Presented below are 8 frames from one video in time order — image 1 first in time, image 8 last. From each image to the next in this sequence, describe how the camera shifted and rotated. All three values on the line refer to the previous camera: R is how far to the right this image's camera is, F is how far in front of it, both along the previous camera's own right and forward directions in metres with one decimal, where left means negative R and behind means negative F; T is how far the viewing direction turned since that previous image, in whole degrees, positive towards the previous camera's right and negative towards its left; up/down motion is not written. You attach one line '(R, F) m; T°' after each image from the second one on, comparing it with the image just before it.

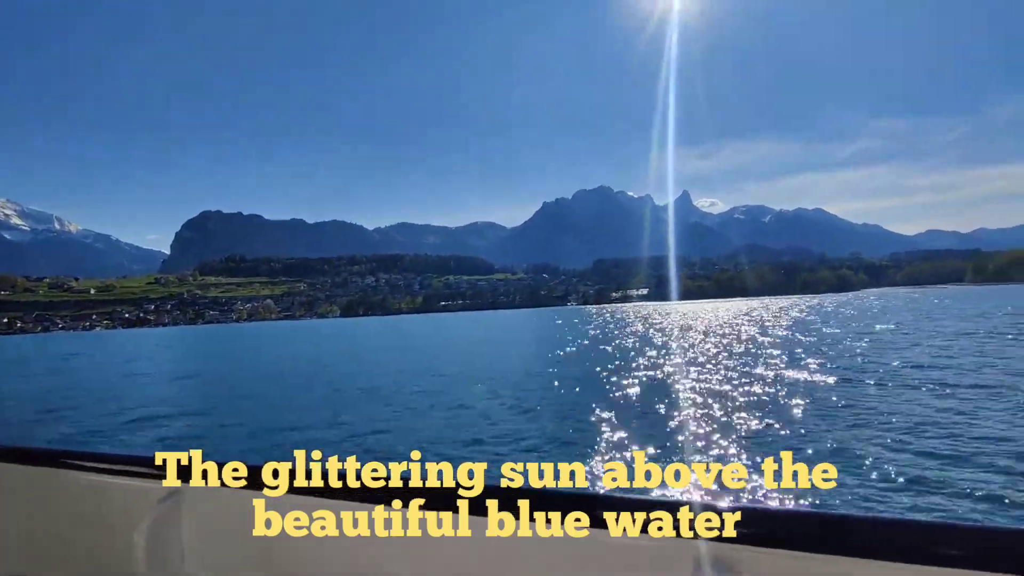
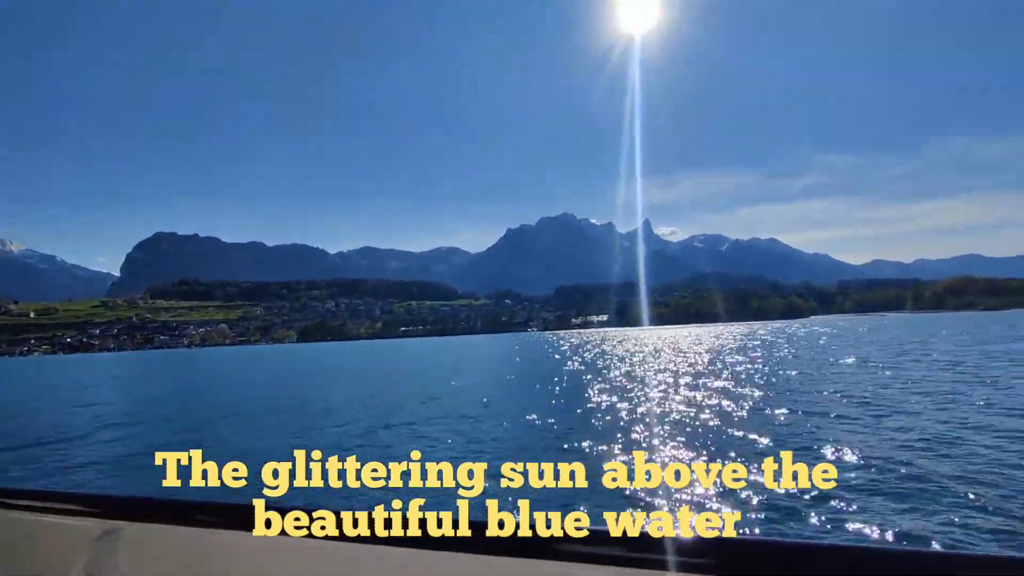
(+0.1, +0.4) m; +3°
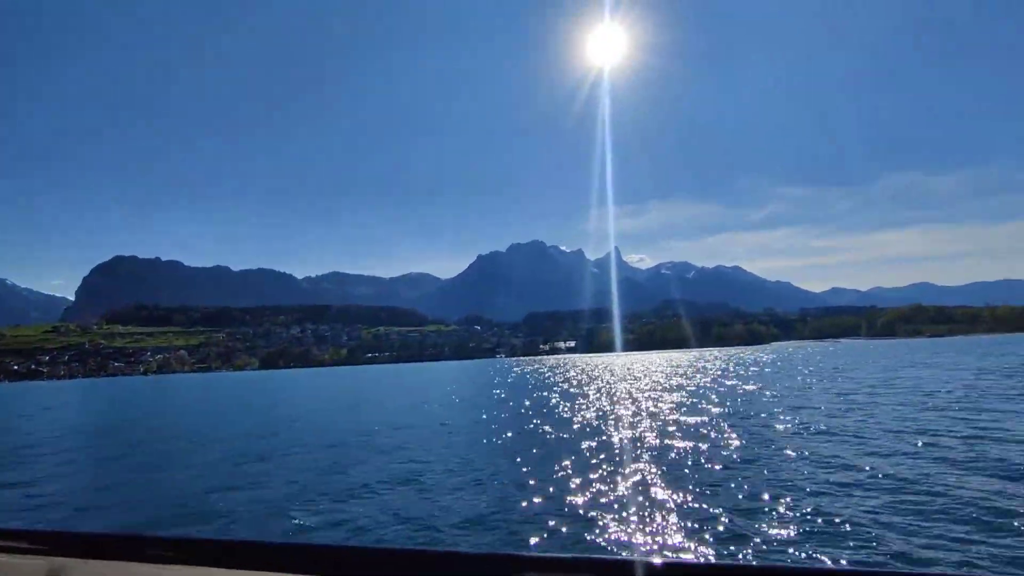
(+0.1, +0.5) m; +2°
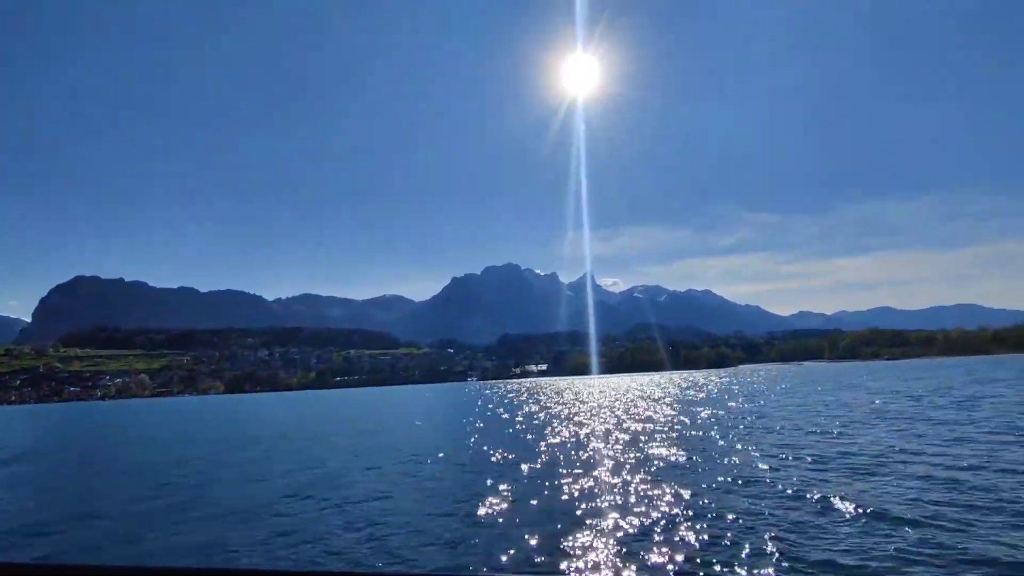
(+0.1, +0.6) m; +2°
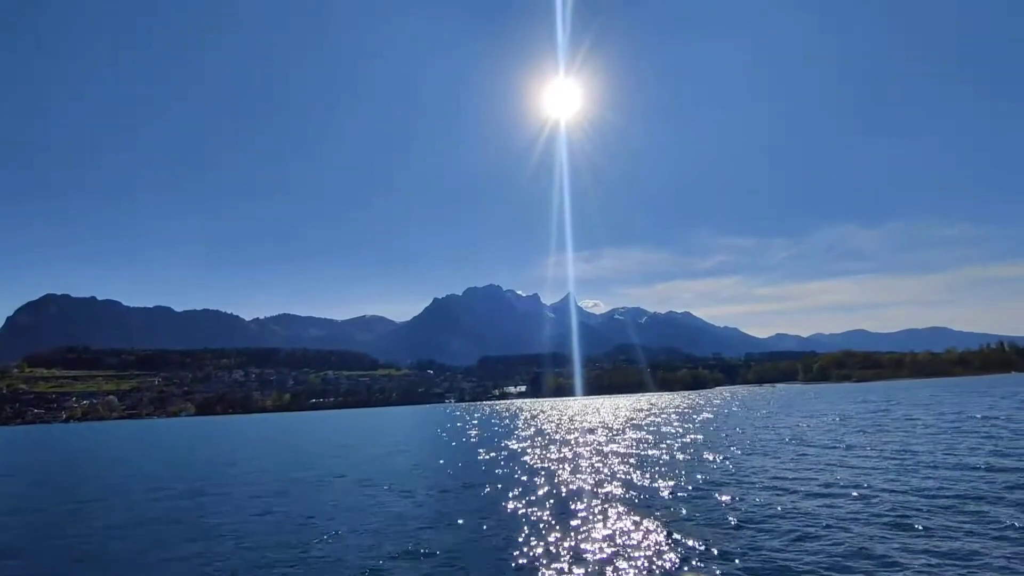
(+0.1, +0.4) m; +1°
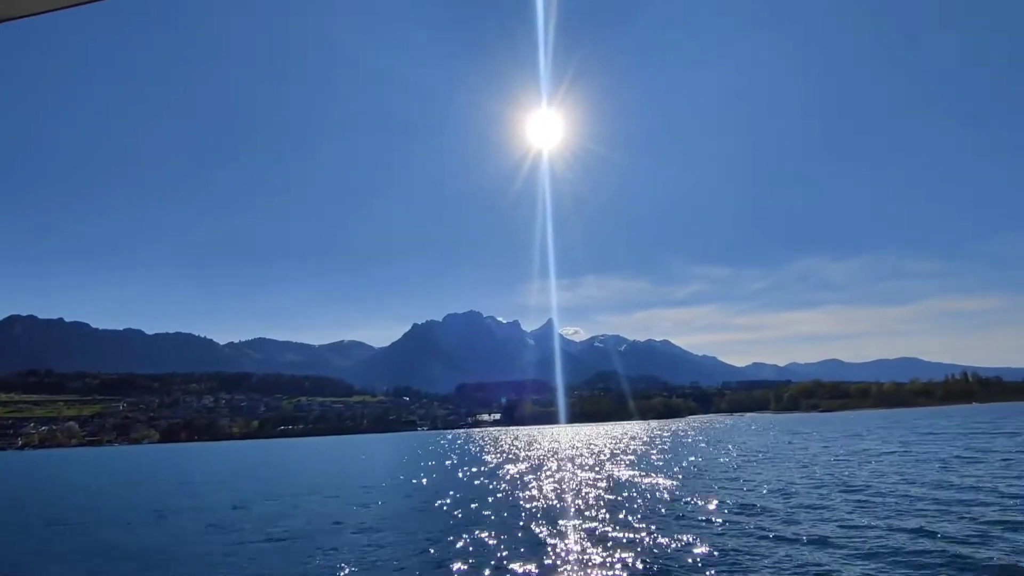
(+0.3, +0.4) m; +1°
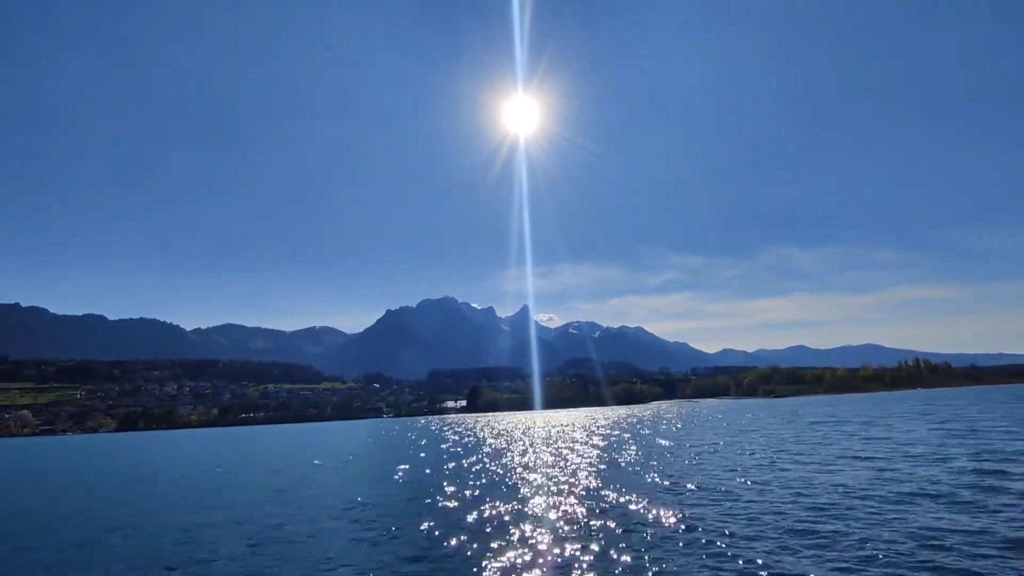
(+0.6, +0.1) m; +2°
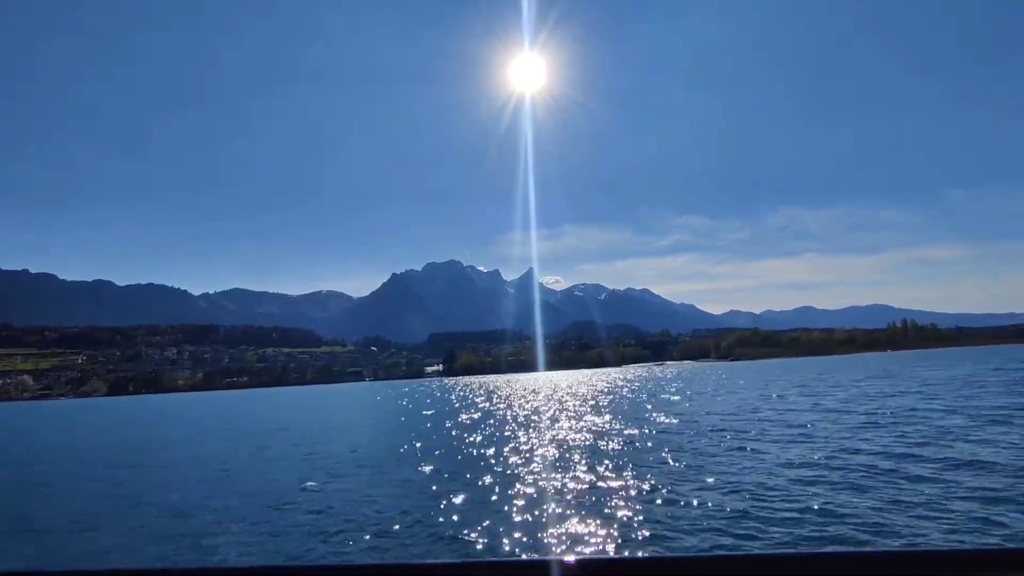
(+2.5, -1.6) m; -1°
